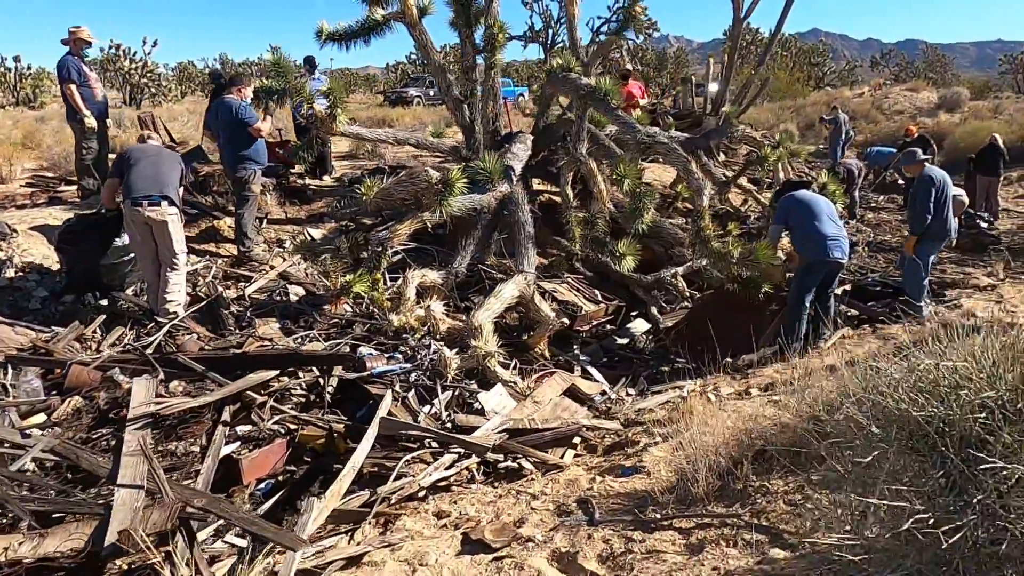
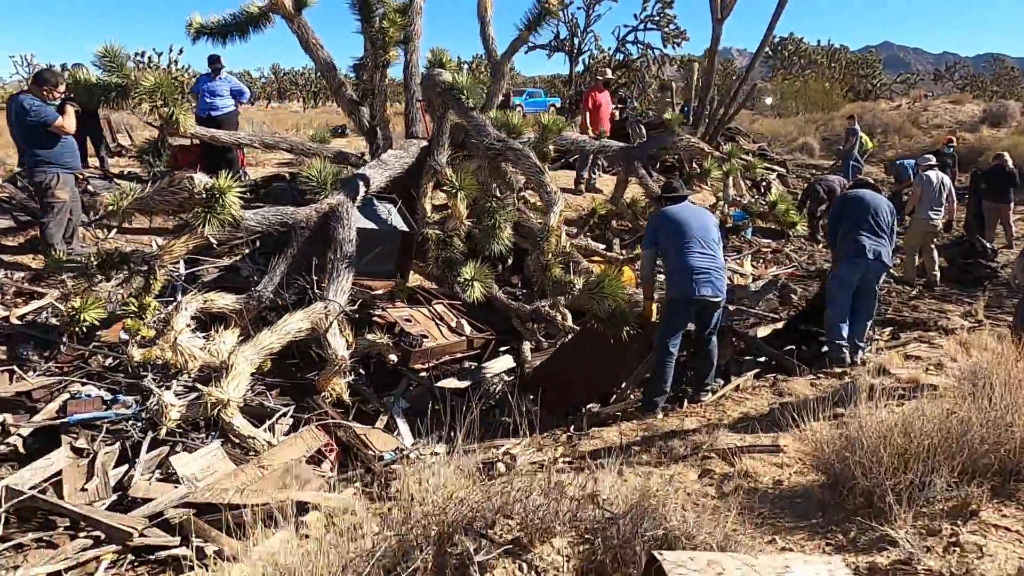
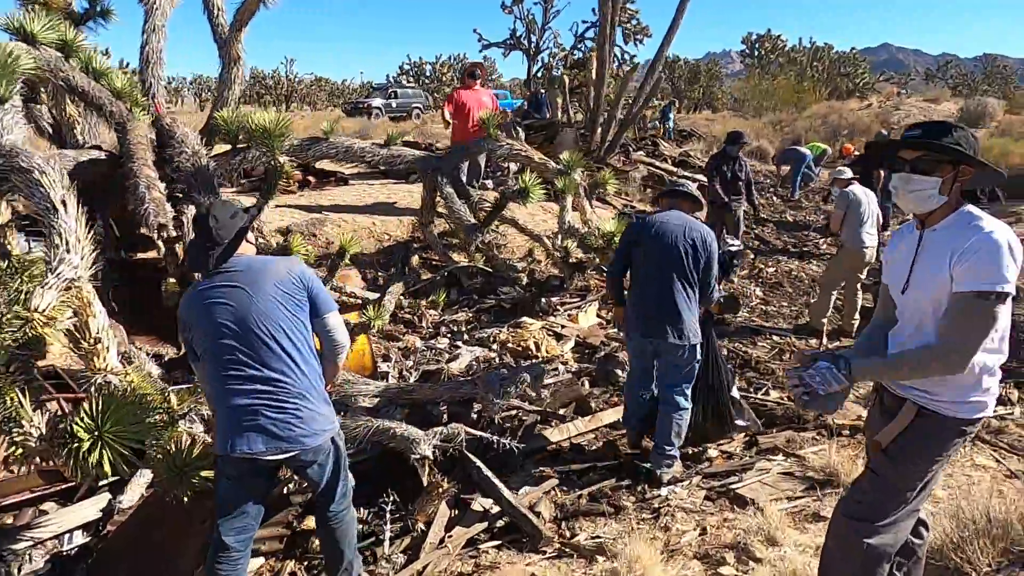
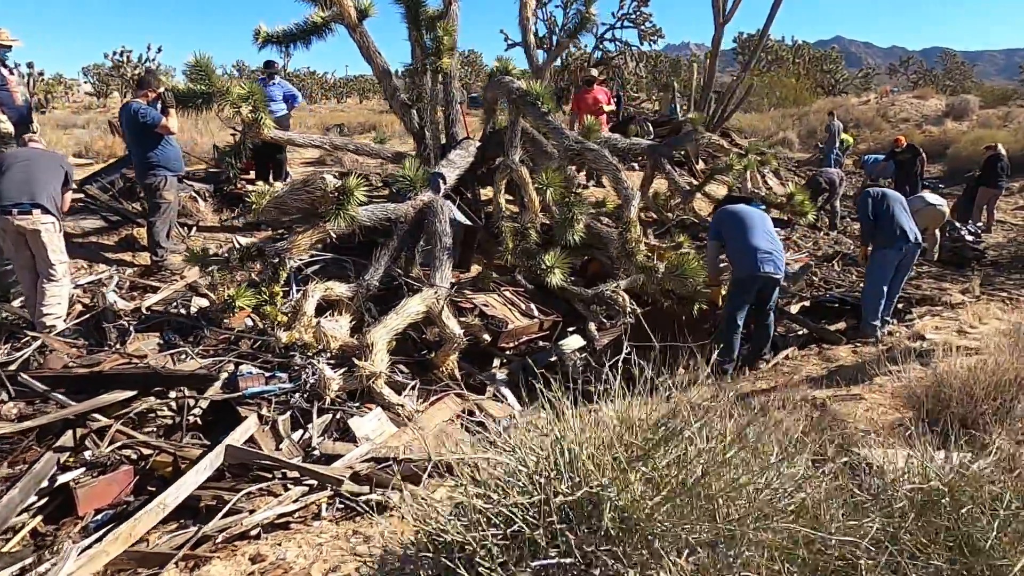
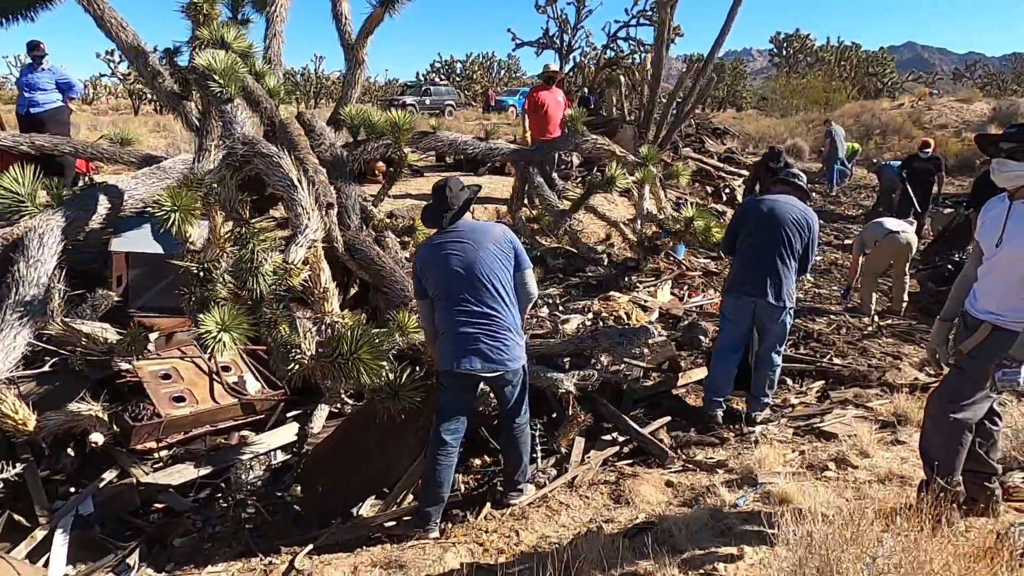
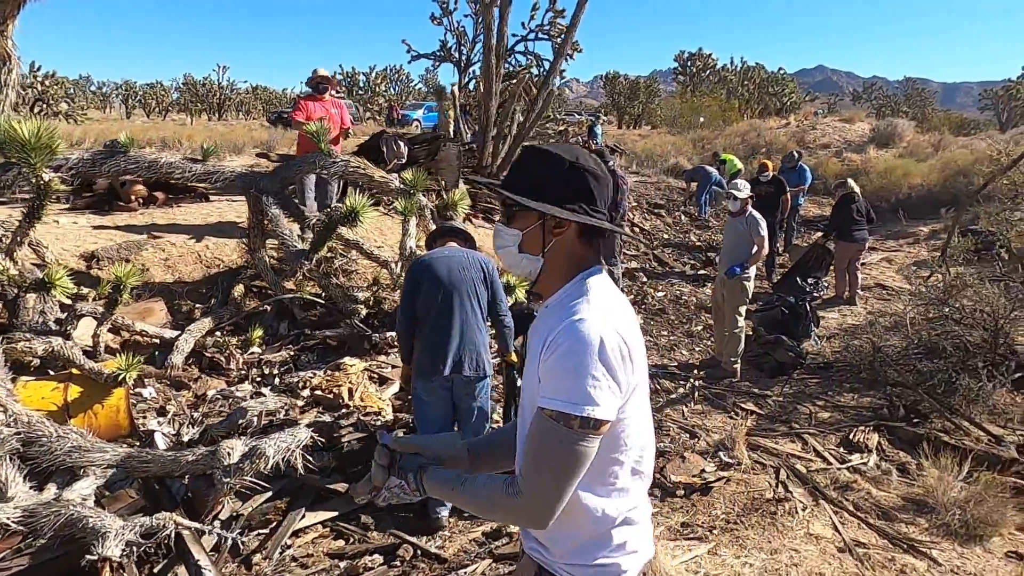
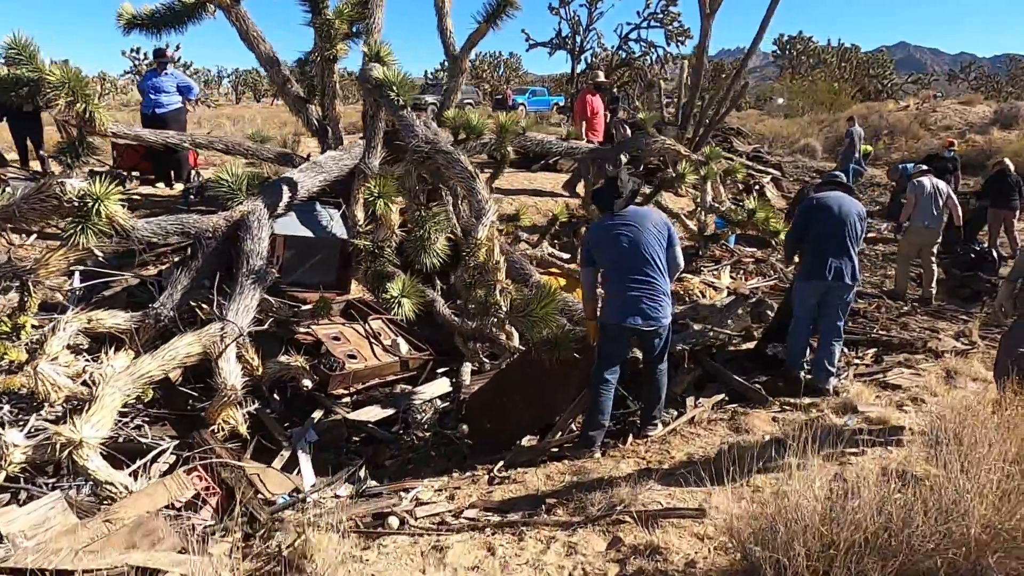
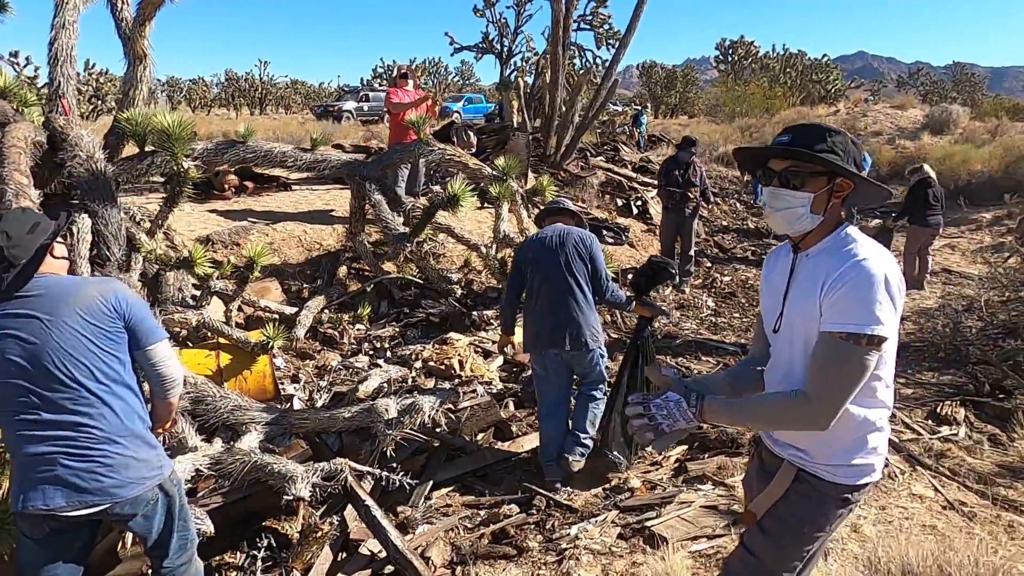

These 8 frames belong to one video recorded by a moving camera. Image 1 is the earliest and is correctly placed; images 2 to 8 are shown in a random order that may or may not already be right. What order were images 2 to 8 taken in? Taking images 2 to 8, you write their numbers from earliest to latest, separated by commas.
4, 2, 7, 5, 3, 8, 6
